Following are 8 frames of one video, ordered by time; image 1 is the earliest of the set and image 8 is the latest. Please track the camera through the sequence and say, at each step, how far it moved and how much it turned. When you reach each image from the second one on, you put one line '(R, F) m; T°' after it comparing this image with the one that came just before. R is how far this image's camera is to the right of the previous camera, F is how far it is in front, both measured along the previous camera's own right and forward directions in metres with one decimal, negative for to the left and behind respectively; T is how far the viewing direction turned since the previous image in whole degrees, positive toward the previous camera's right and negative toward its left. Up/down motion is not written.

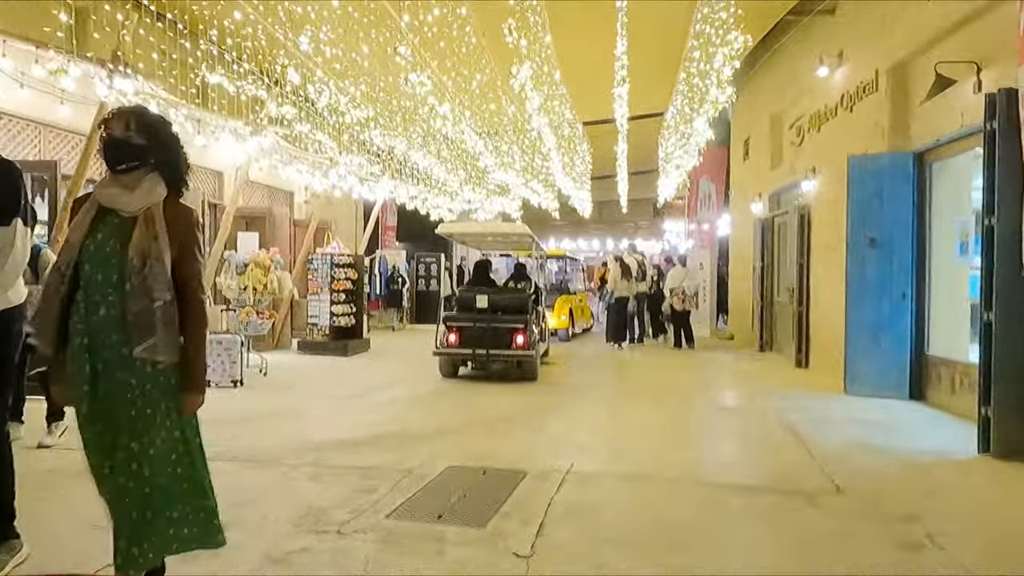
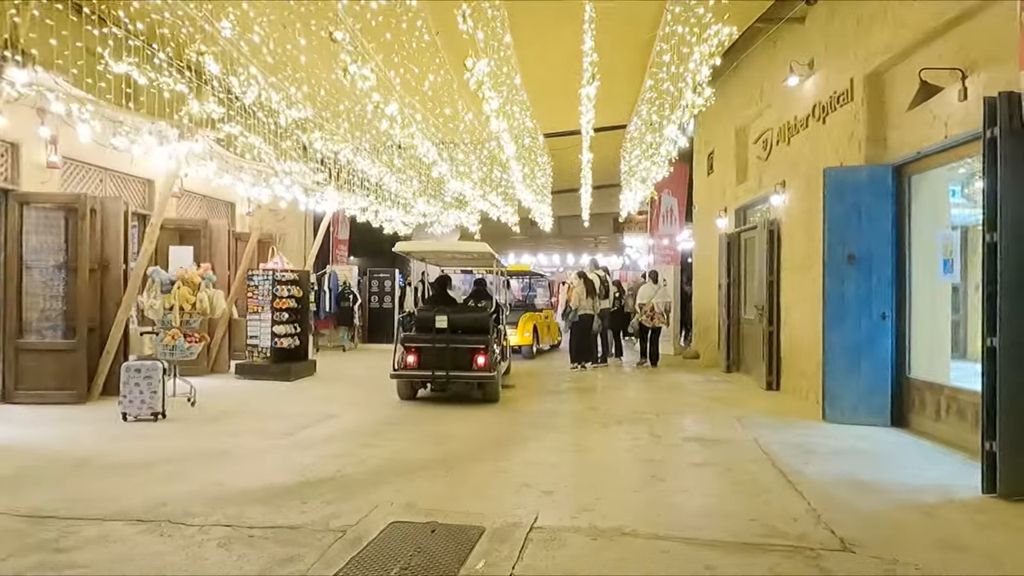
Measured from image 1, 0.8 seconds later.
(0.0, +0.7) m; +4°
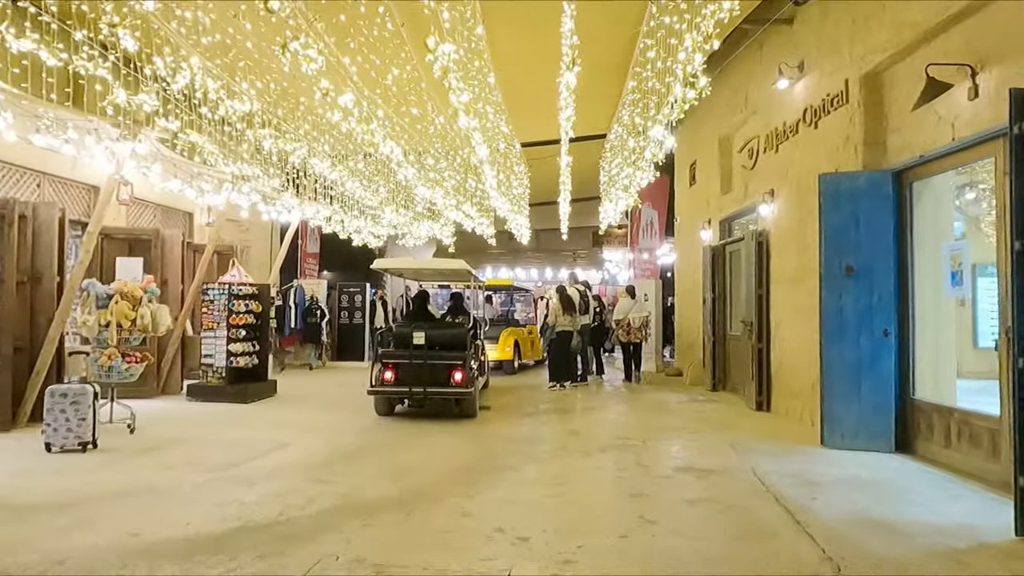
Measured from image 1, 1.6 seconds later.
(+0.1, +0.6) m; +2°
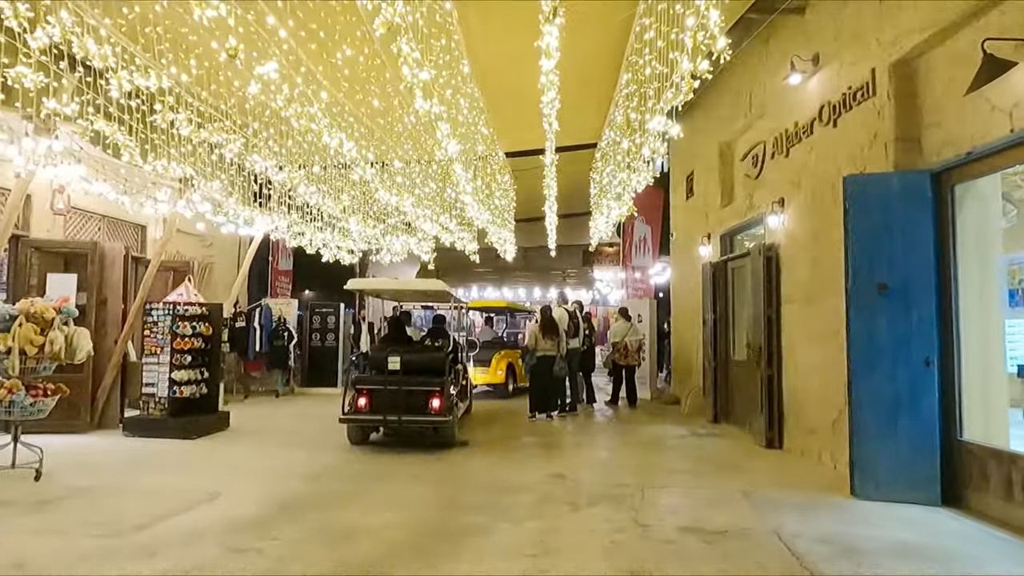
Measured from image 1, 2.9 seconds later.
(+0.1, +1.0) m; +1°
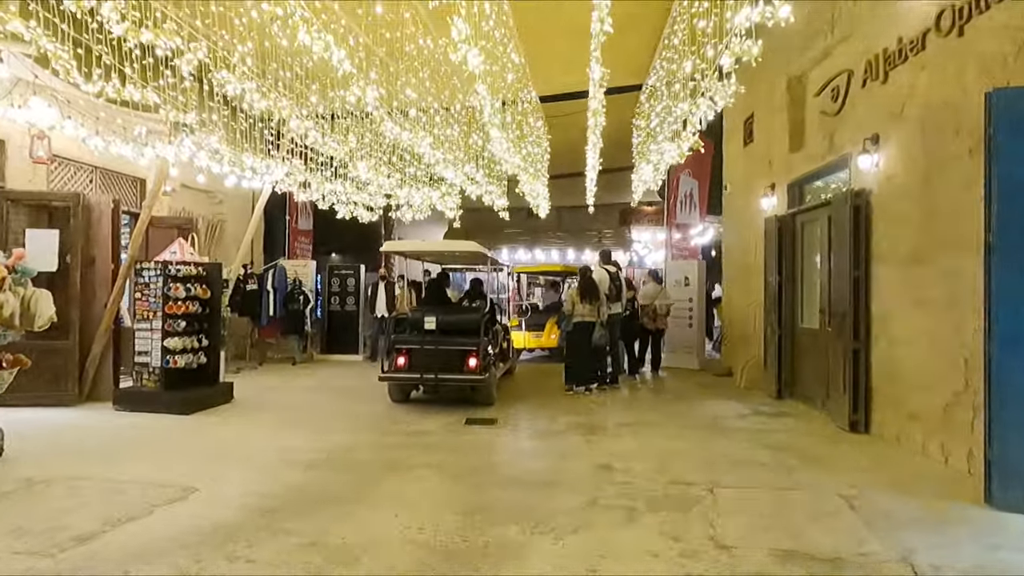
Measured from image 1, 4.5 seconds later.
(-0.1, +1.2) m; -3°
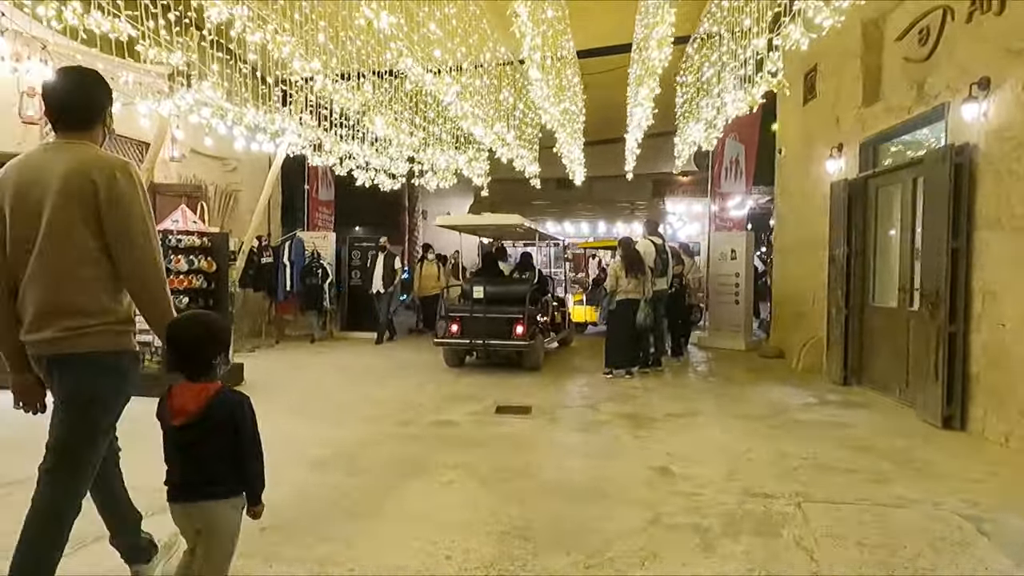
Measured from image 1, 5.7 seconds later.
(-0.1, +0.8) m; -2°
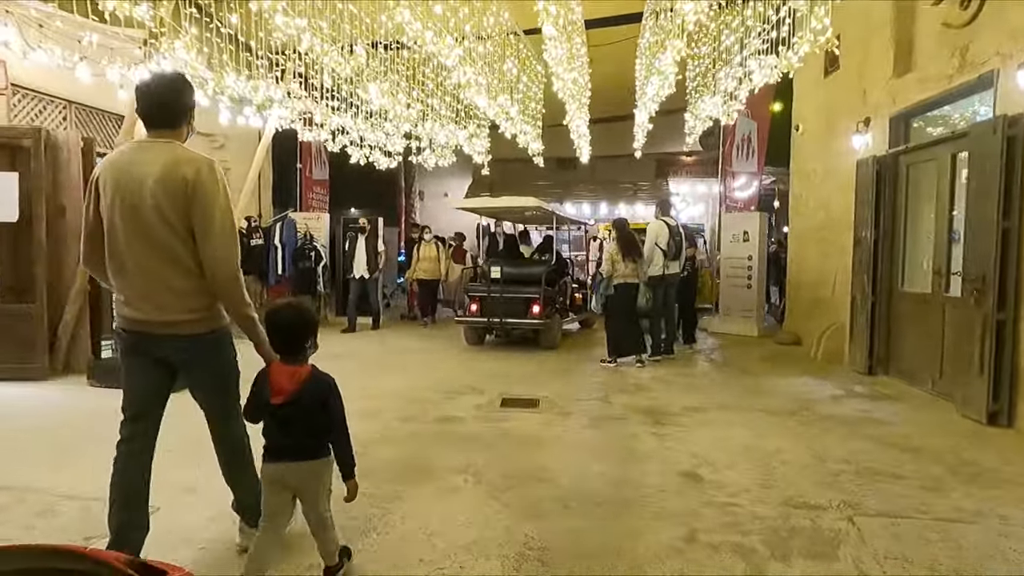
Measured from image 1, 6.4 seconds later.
(-0.1, +0.5) m; 0°
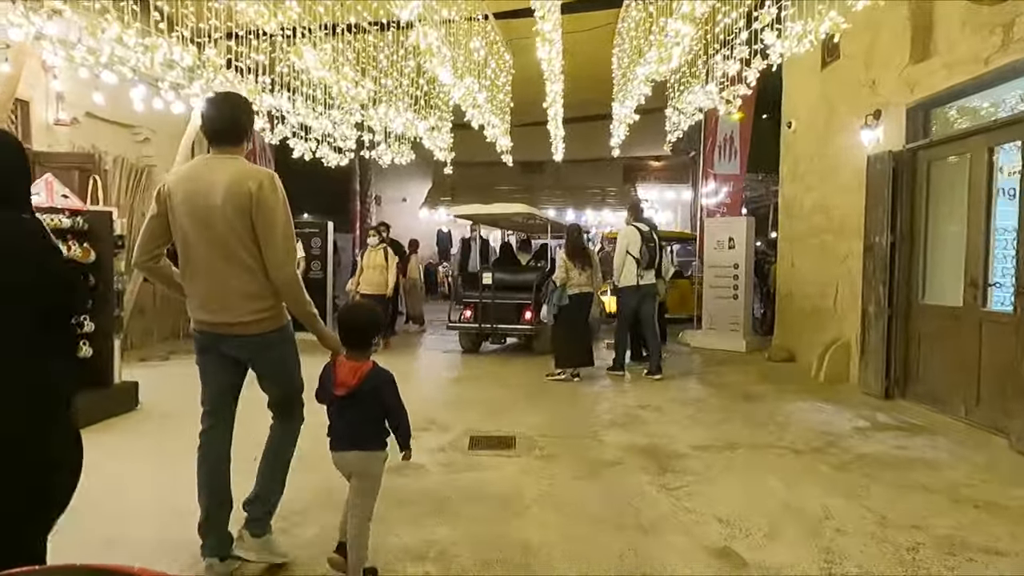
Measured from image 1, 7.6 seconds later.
(-0.1, +1.1) m; +3°
